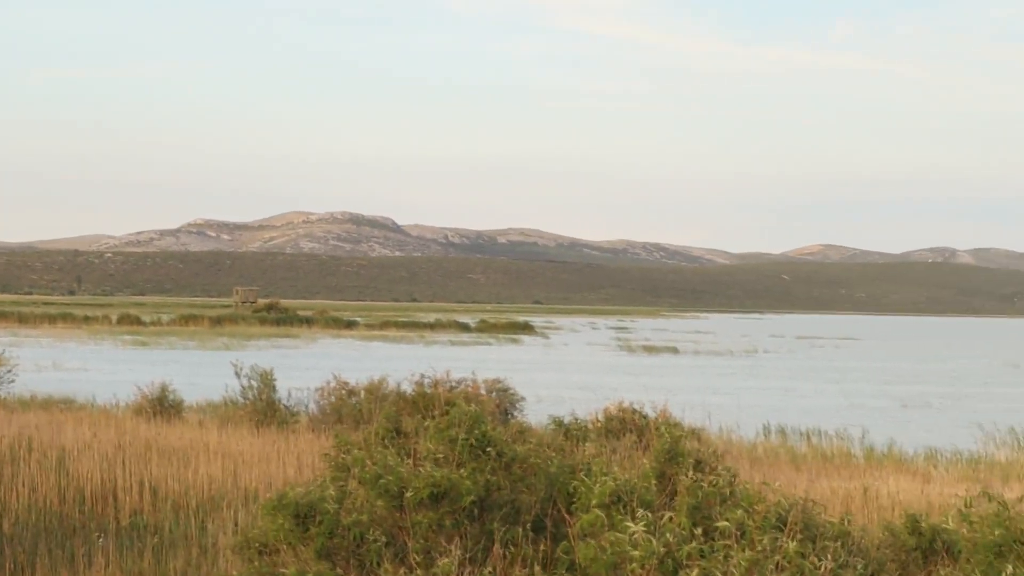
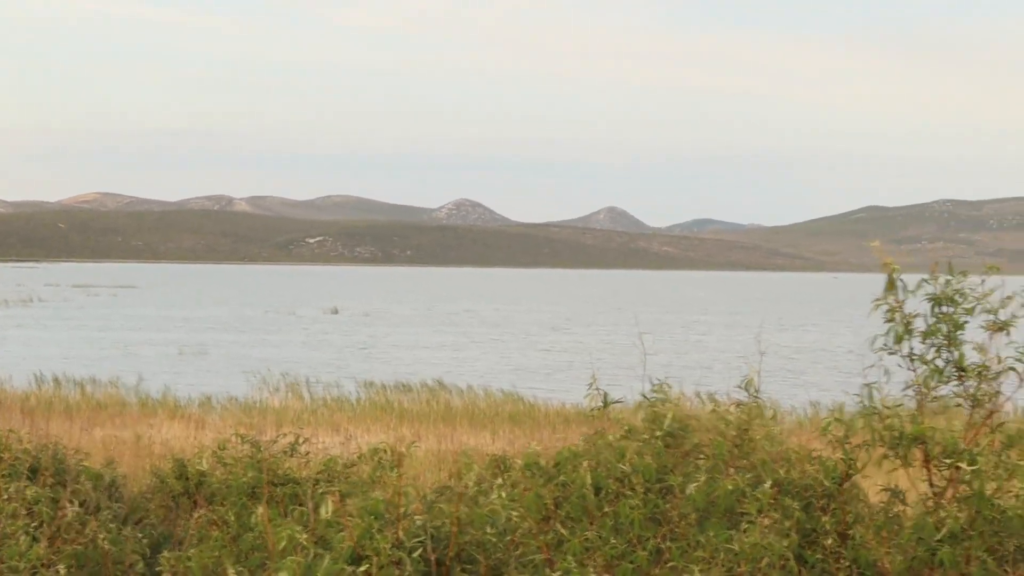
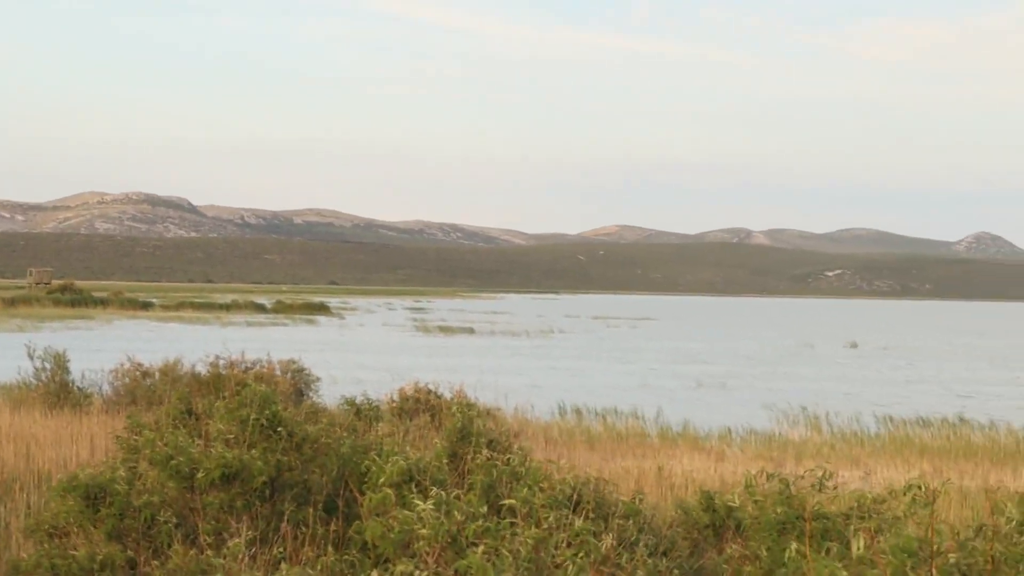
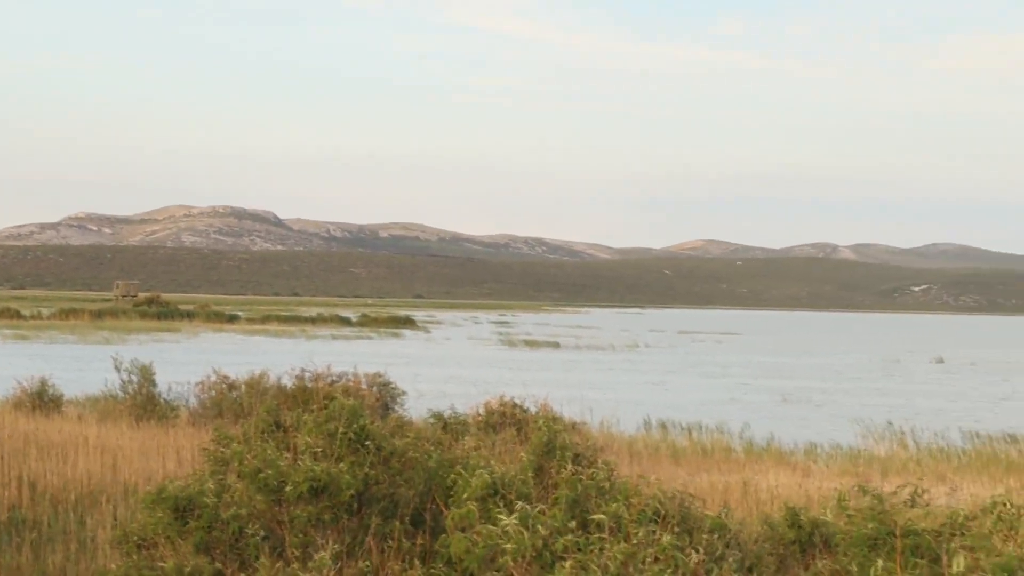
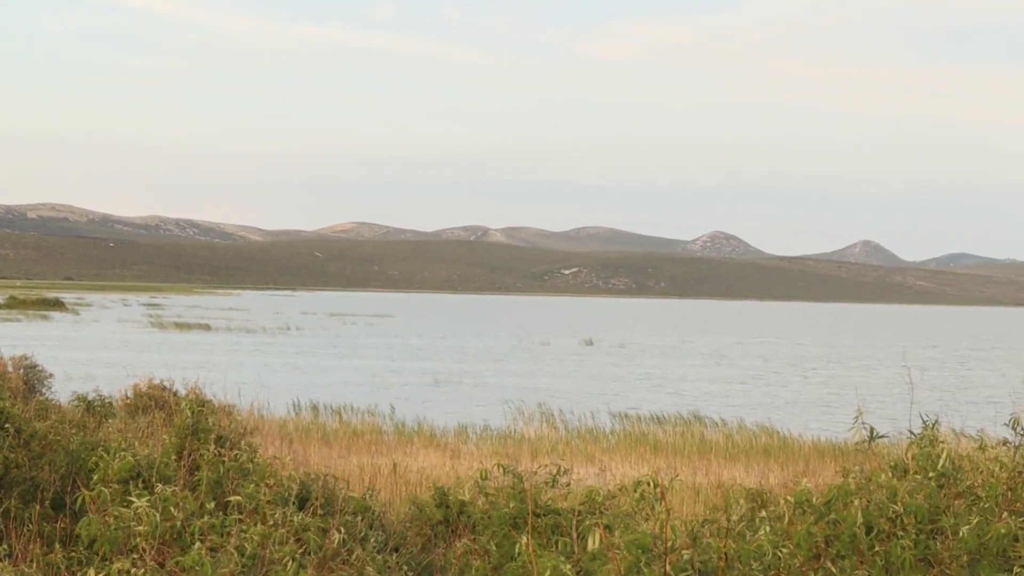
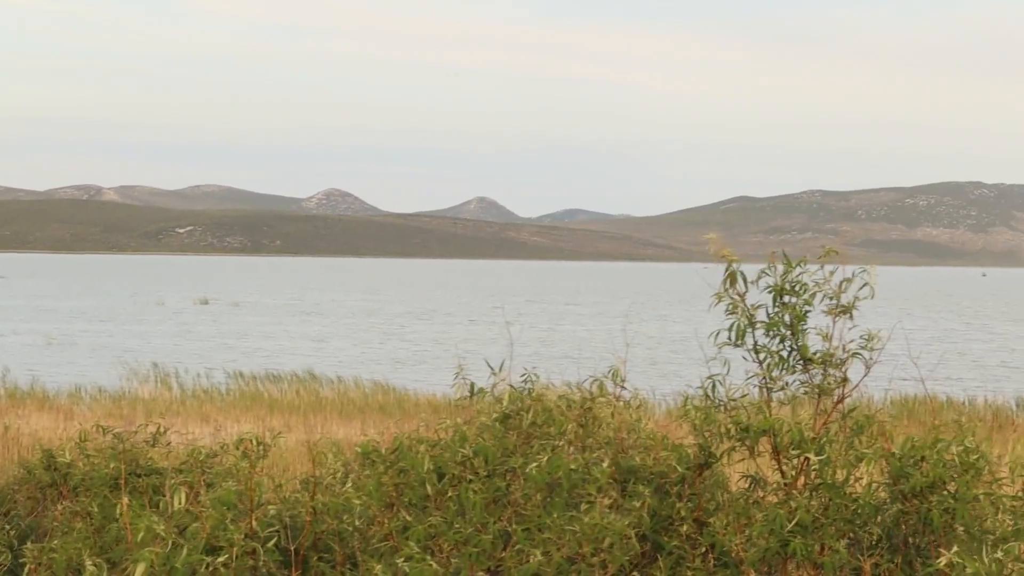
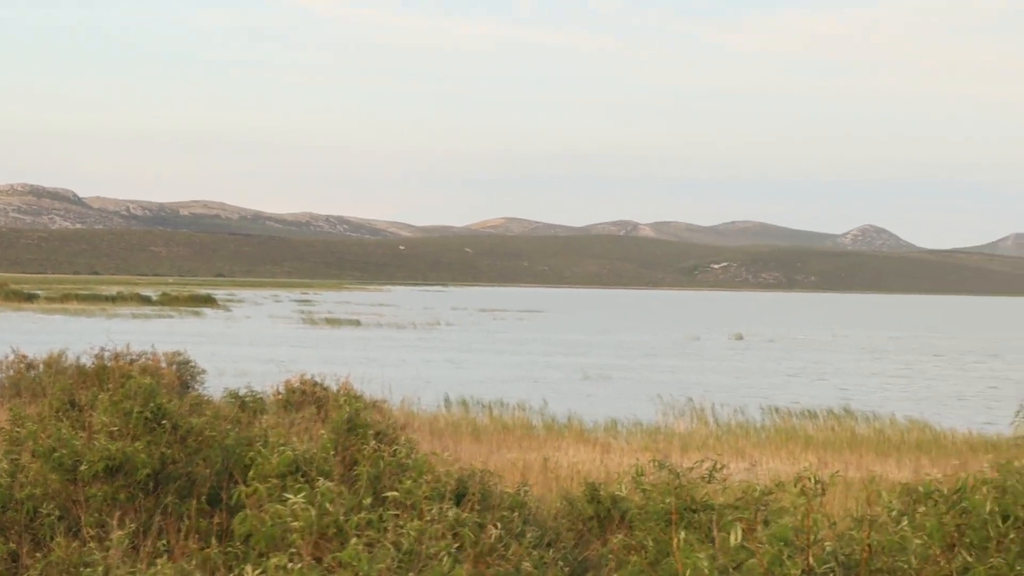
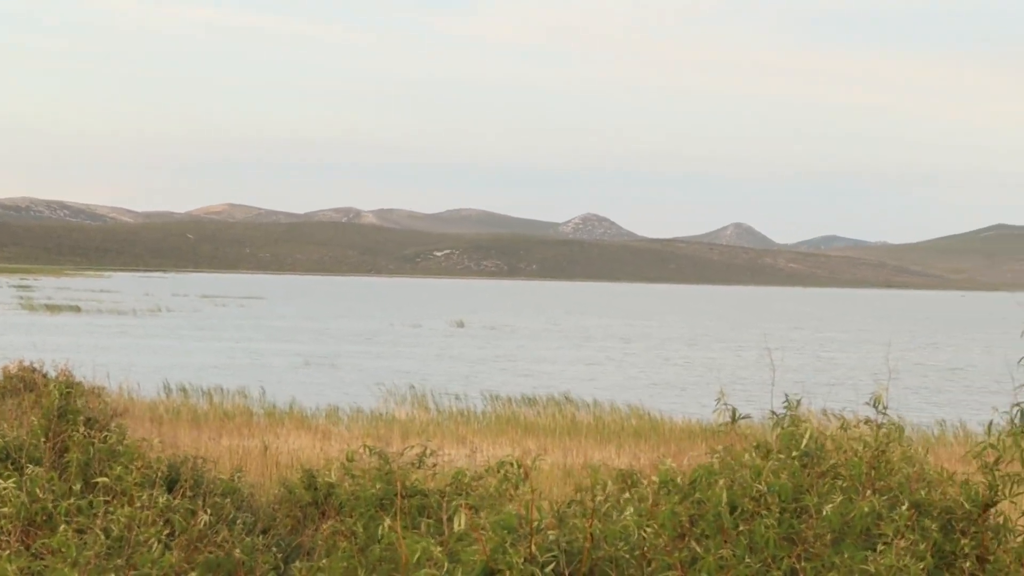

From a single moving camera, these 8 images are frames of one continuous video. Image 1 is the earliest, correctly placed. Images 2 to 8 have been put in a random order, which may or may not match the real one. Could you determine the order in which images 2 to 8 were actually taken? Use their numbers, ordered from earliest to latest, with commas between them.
4, 3, 7, 5, 8, 2, 6
